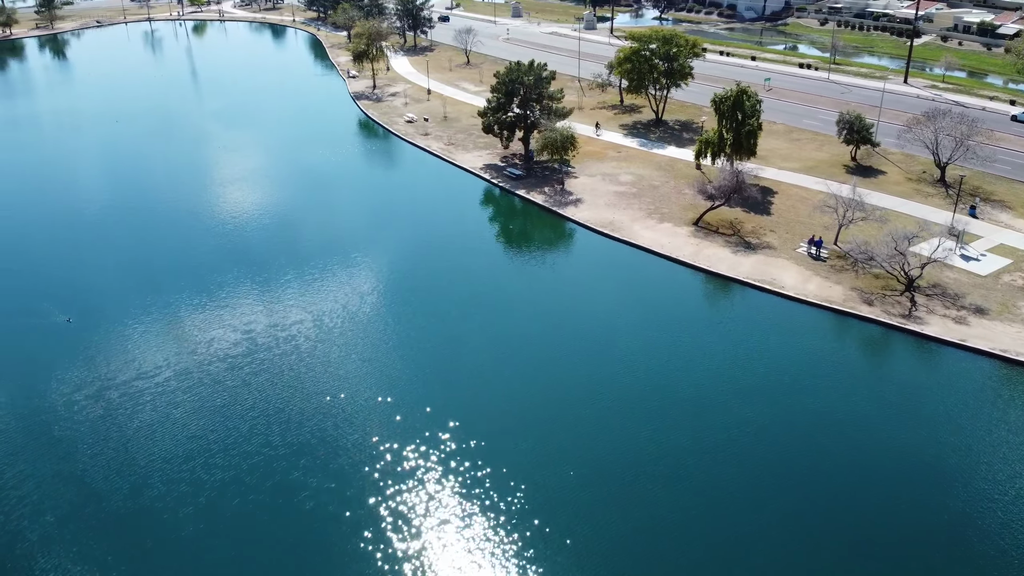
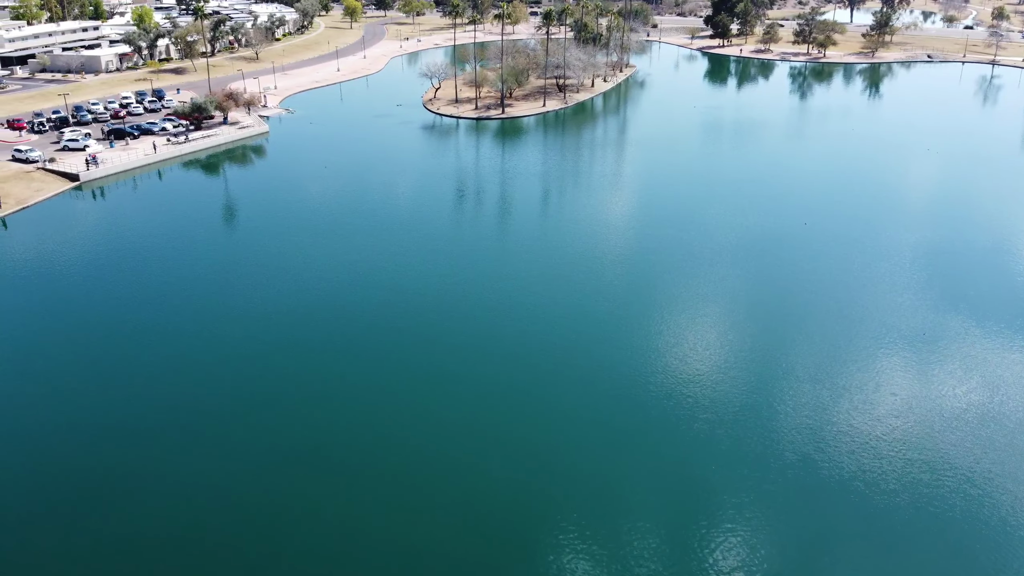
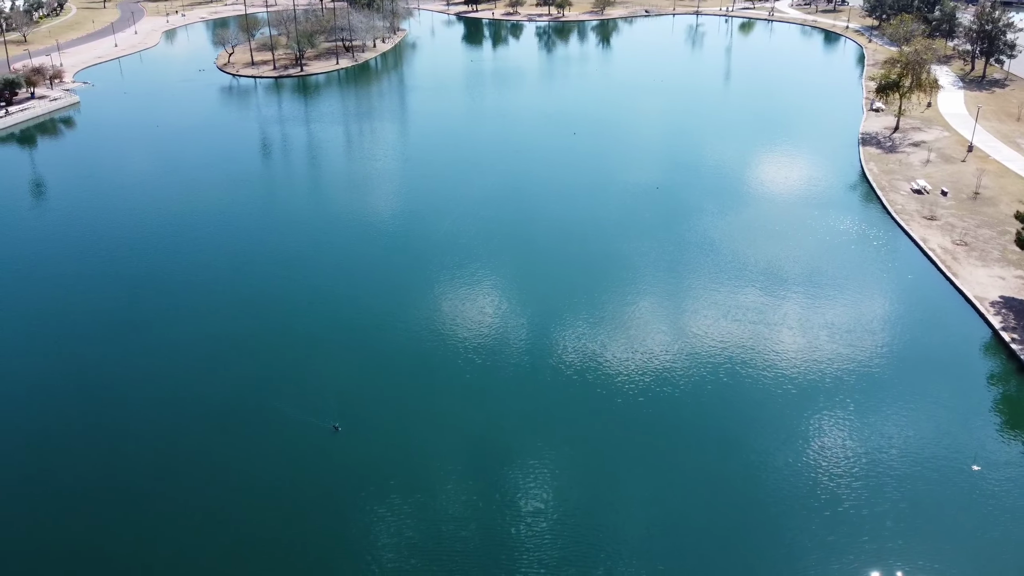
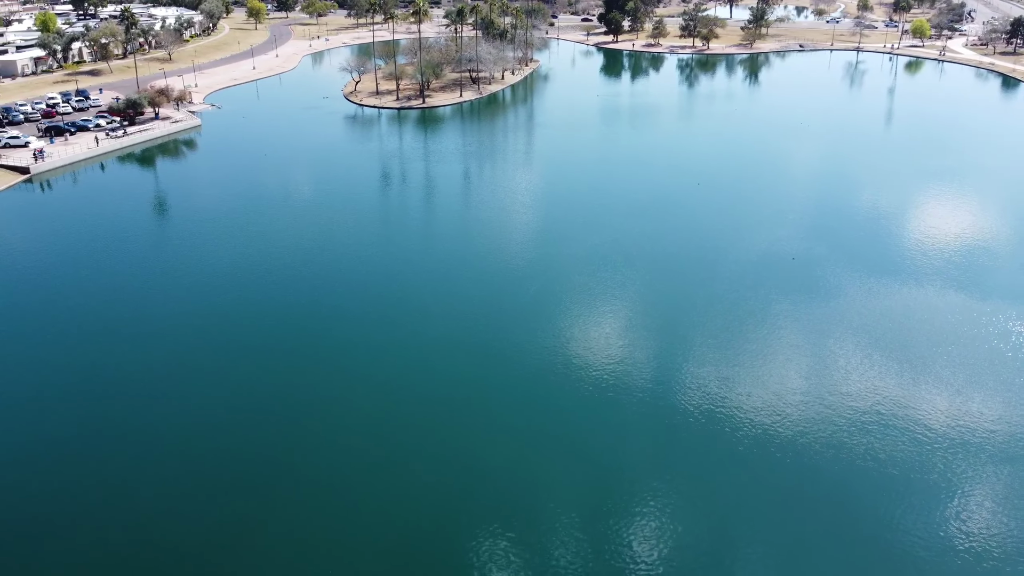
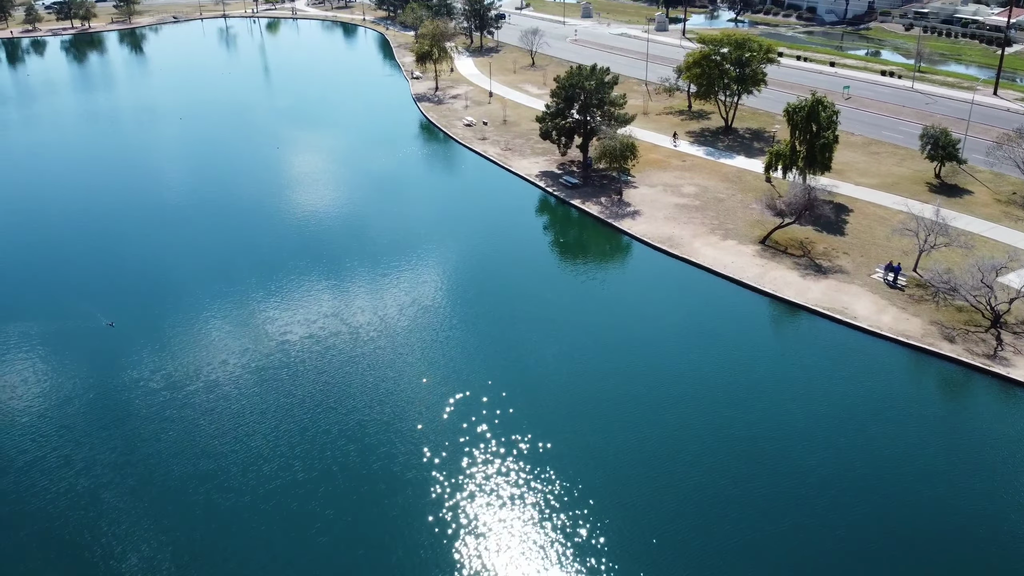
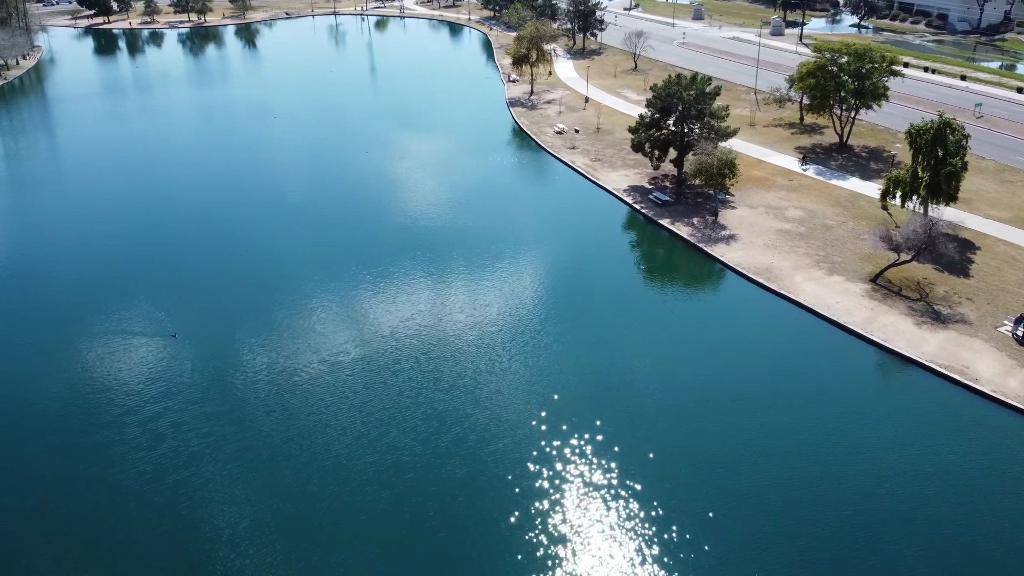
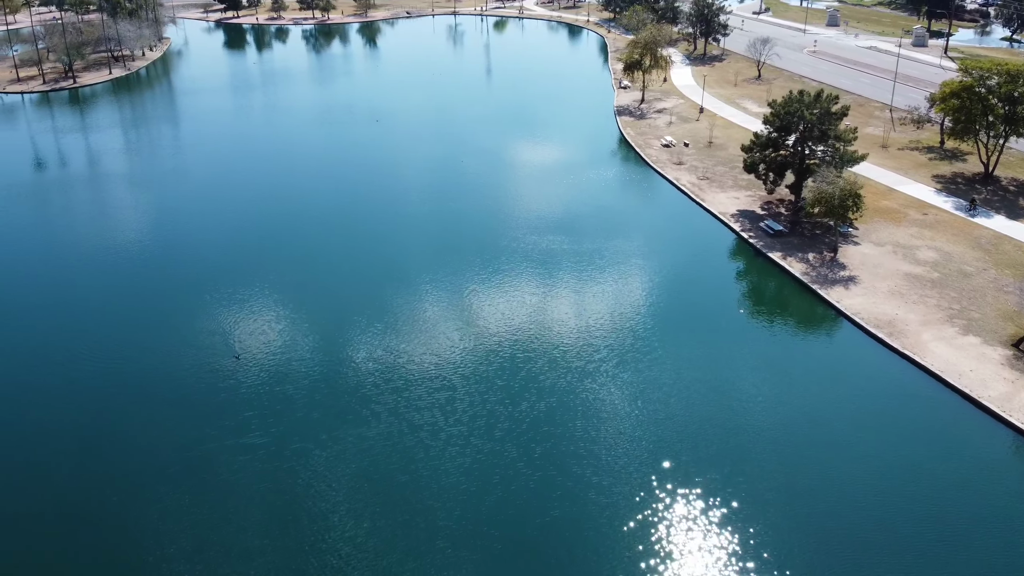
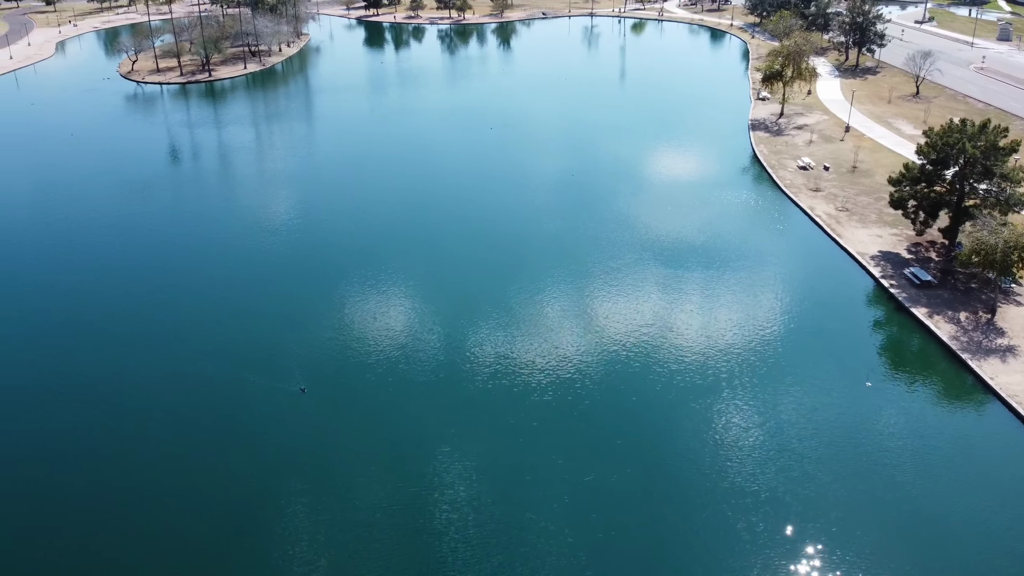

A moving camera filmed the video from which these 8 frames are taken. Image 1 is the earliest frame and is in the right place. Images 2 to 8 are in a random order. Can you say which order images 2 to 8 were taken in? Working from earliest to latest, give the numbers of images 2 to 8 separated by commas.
5, 6, 7, 8, 3, 4, 2
